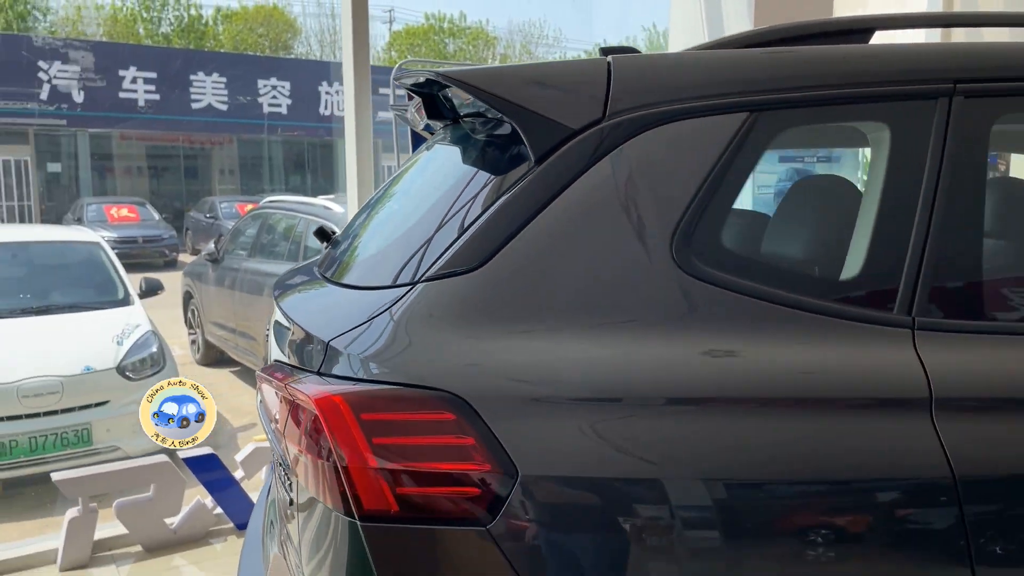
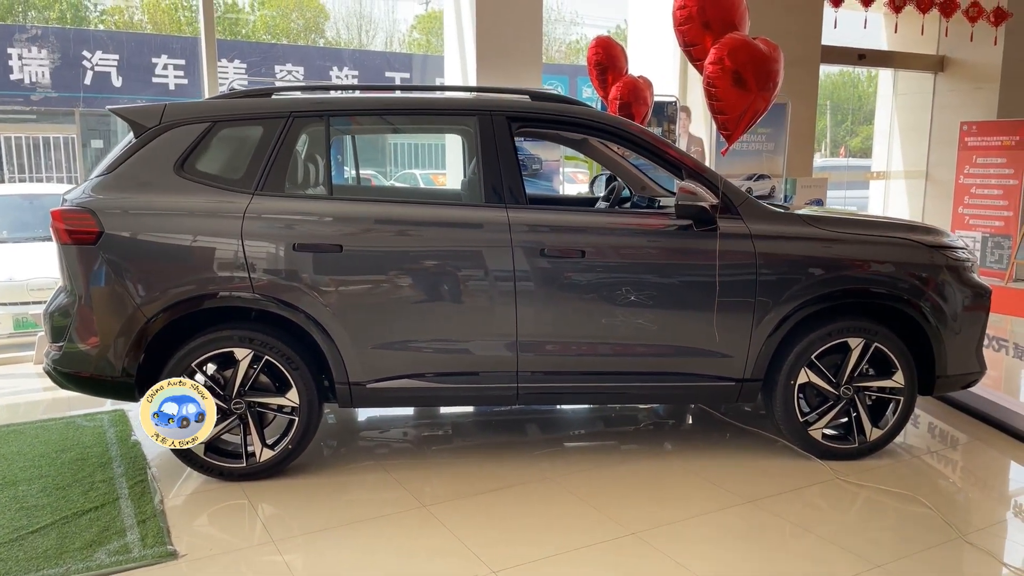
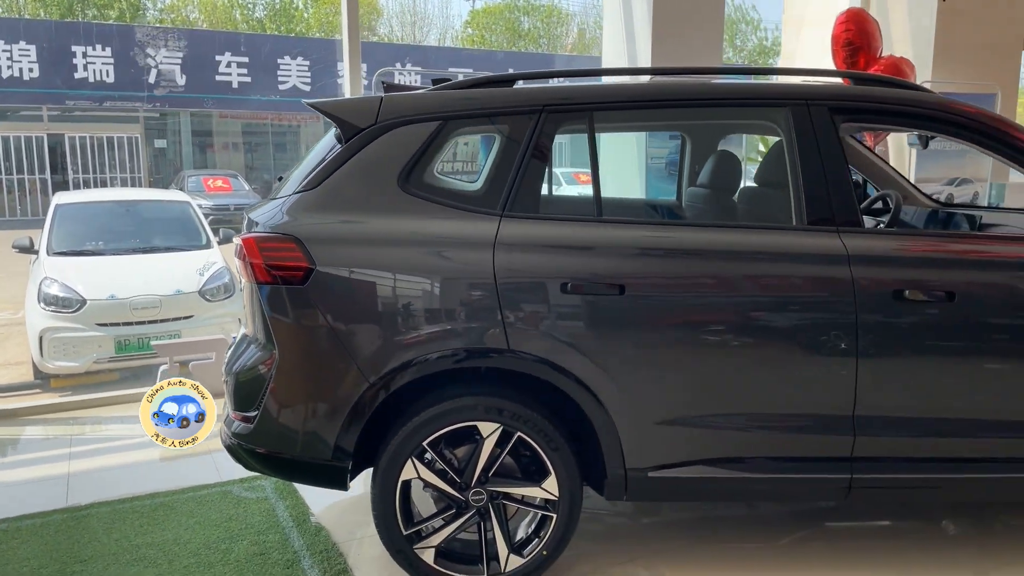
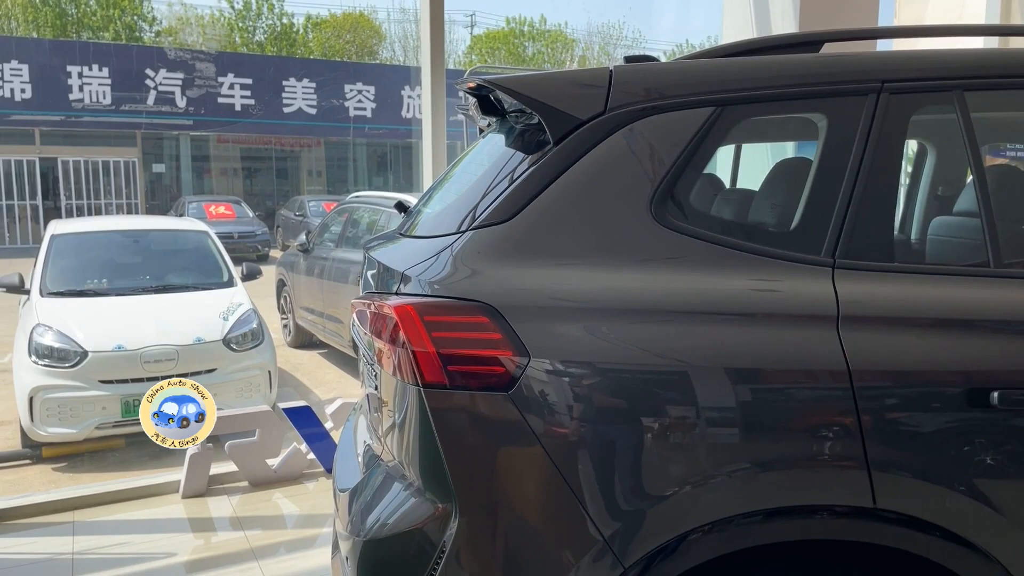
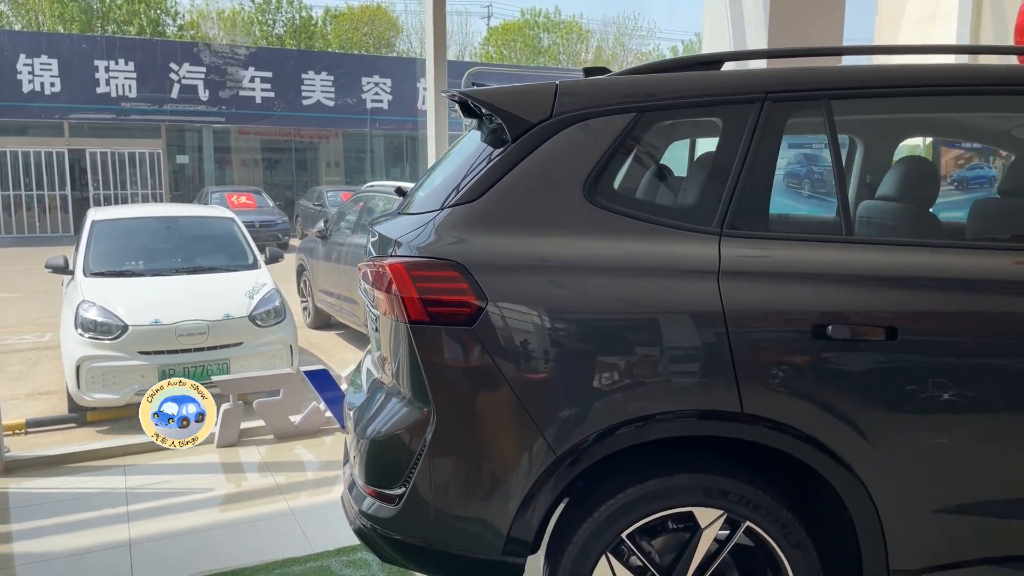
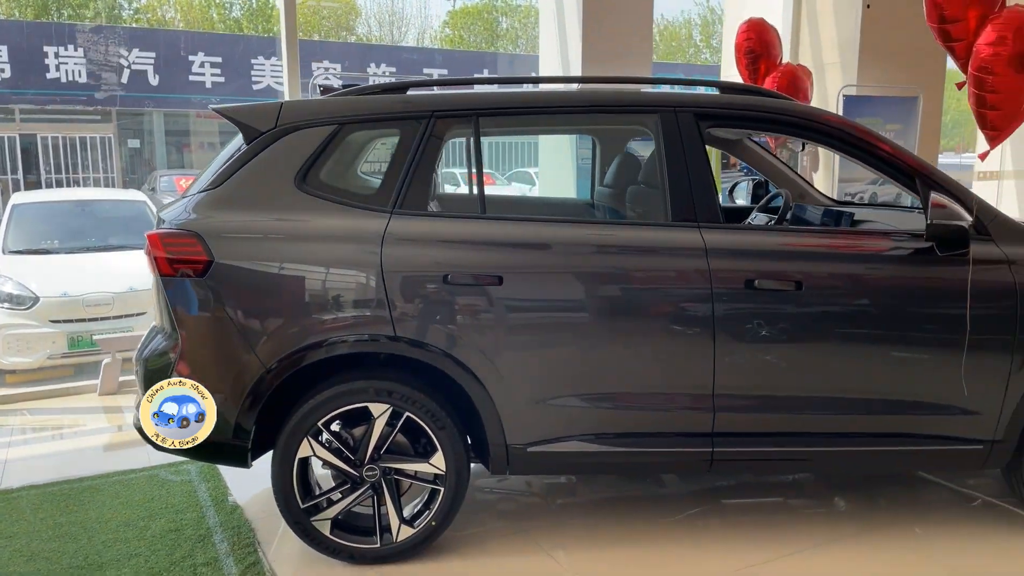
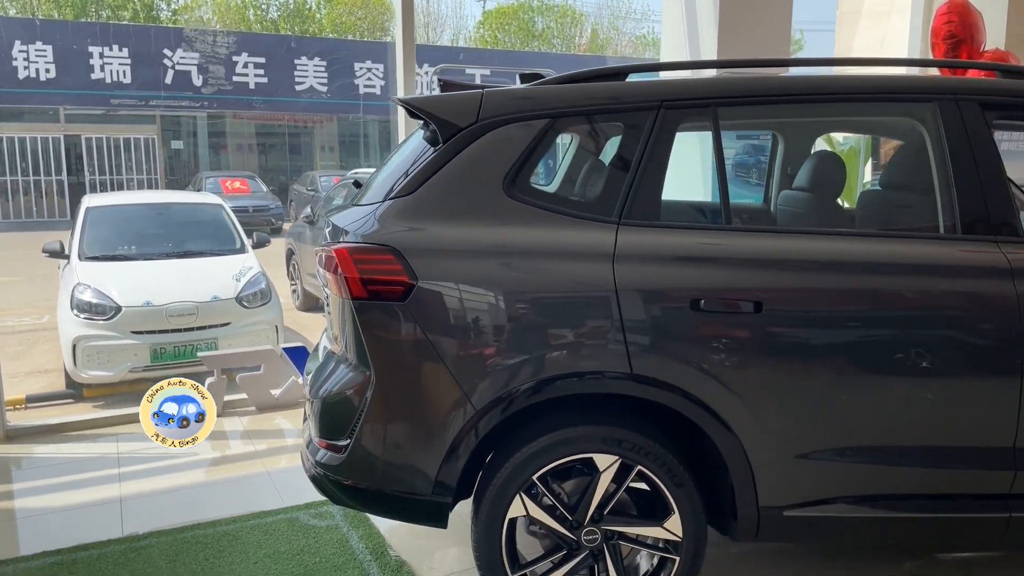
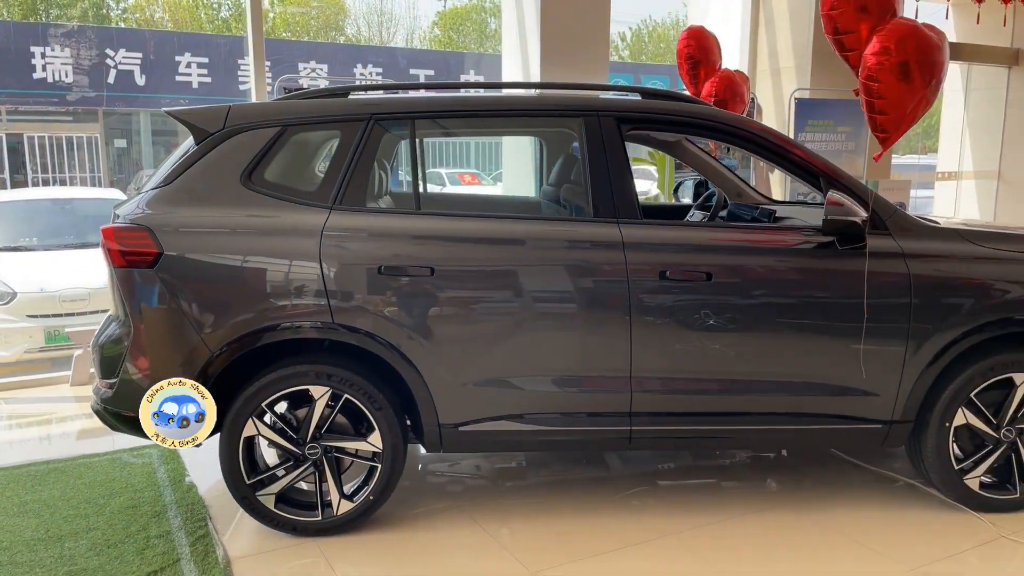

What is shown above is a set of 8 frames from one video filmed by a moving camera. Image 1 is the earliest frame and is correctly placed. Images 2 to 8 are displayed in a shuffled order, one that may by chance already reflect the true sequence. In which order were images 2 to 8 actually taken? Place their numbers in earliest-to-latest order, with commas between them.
4, 5, 7, 3, 6, 8, 2
